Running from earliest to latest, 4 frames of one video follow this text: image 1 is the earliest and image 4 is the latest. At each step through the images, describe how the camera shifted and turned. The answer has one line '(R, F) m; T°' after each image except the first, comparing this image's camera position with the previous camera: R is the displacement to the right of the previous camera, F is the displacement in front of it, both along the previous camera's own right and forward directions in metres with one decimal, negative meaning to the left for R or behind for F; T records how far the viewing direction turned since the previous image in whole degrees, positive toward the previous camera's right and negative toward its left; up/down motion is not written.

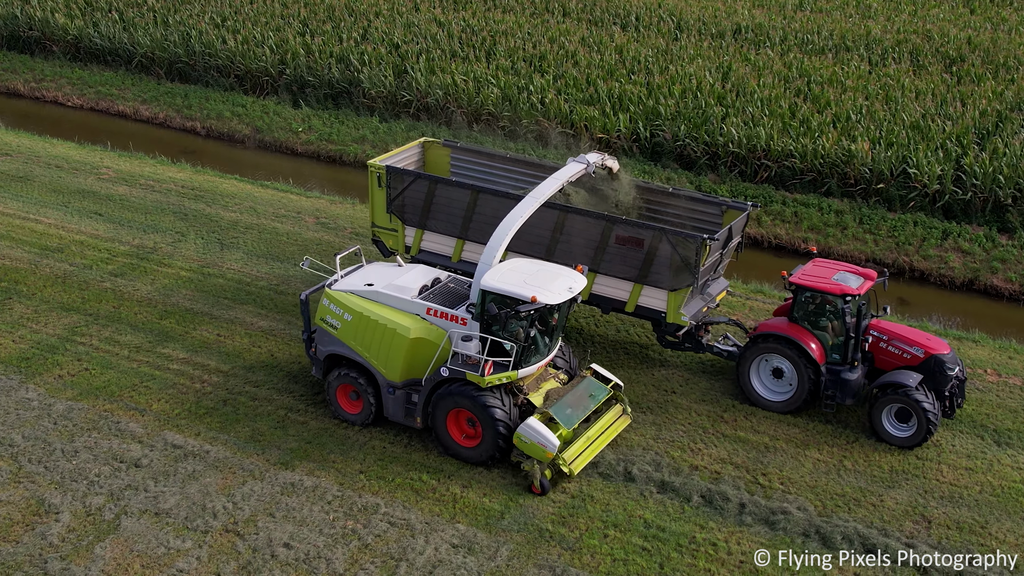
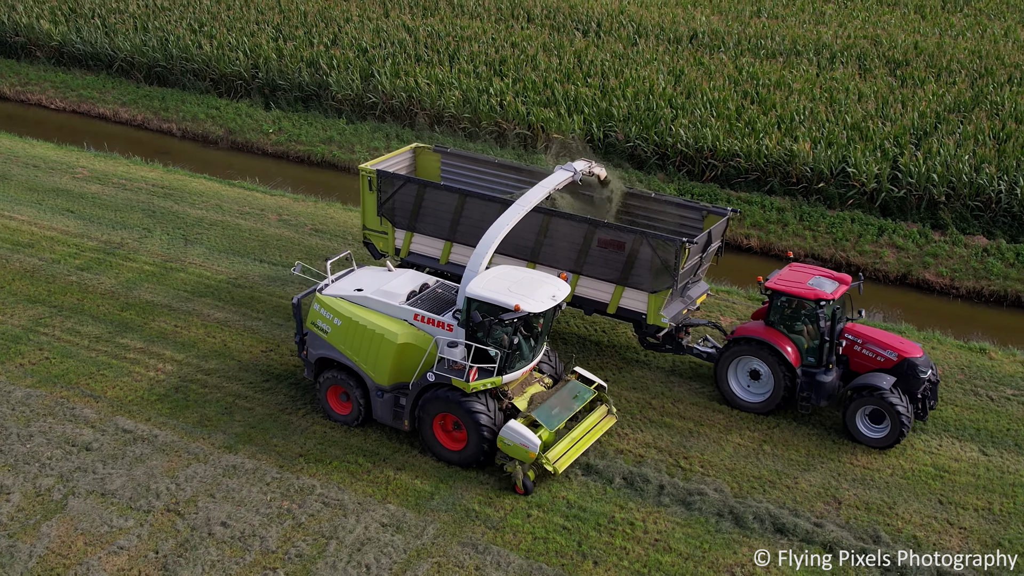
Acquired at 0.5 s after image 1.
(+2.8, -0.4) m; 0°
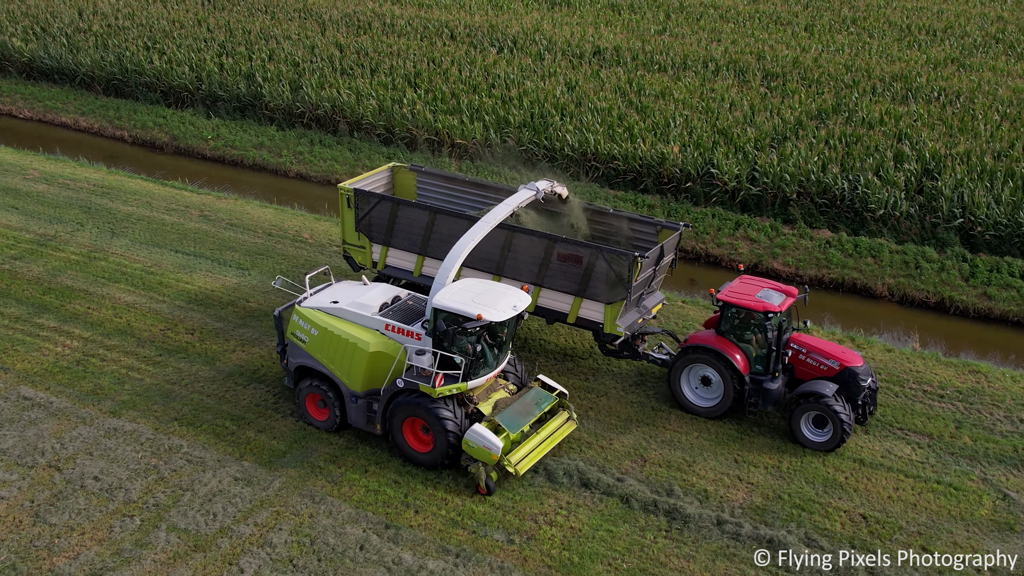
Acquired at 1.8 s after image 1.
(+6.9, -1.0) m; 0°
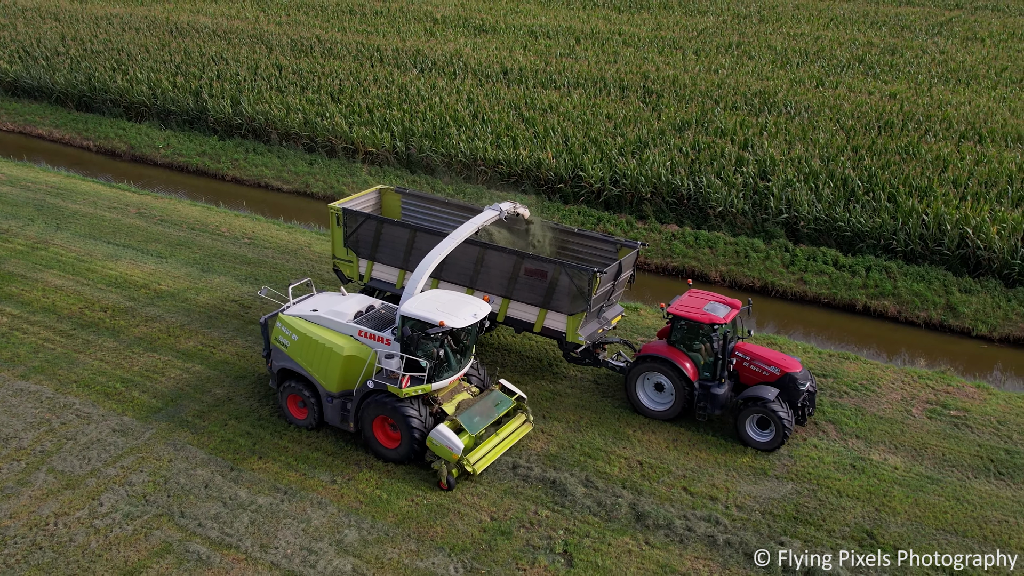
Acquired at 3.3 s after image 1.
(+8.1, -1.4) m; 0°
